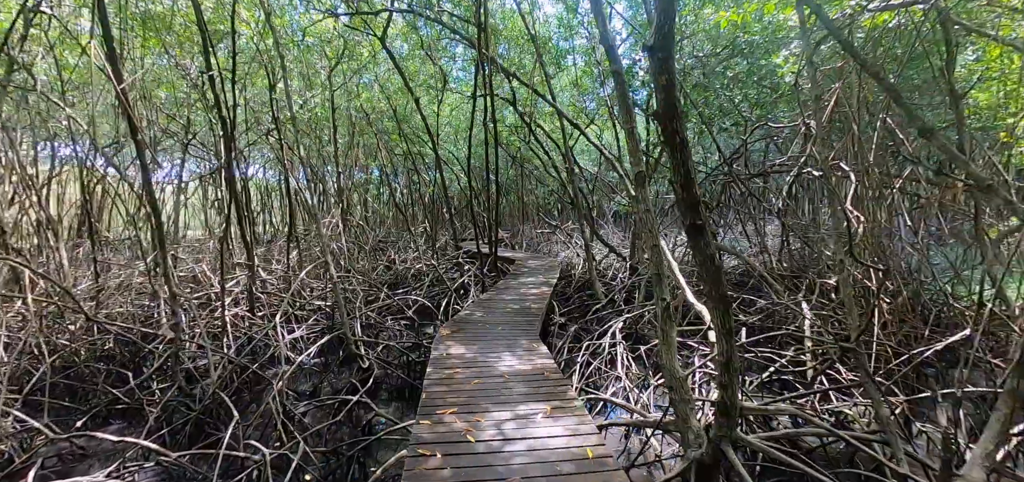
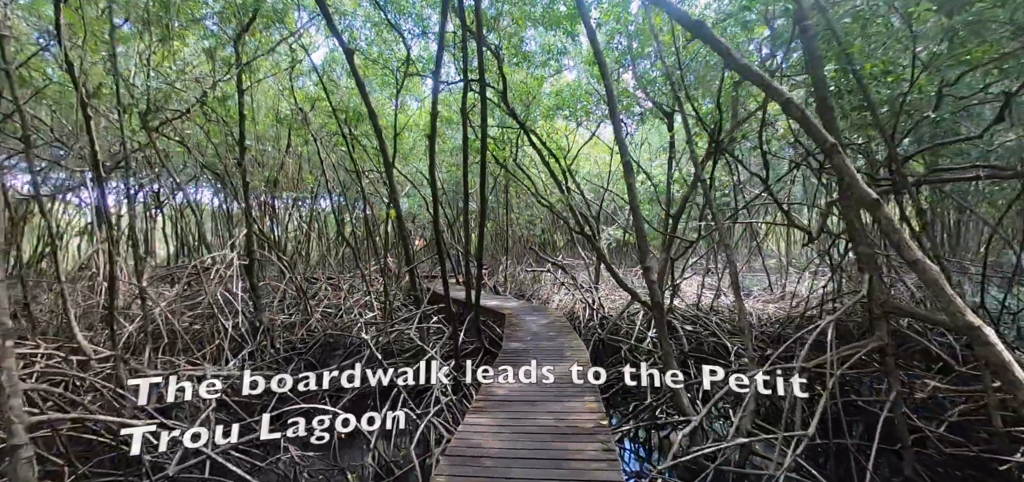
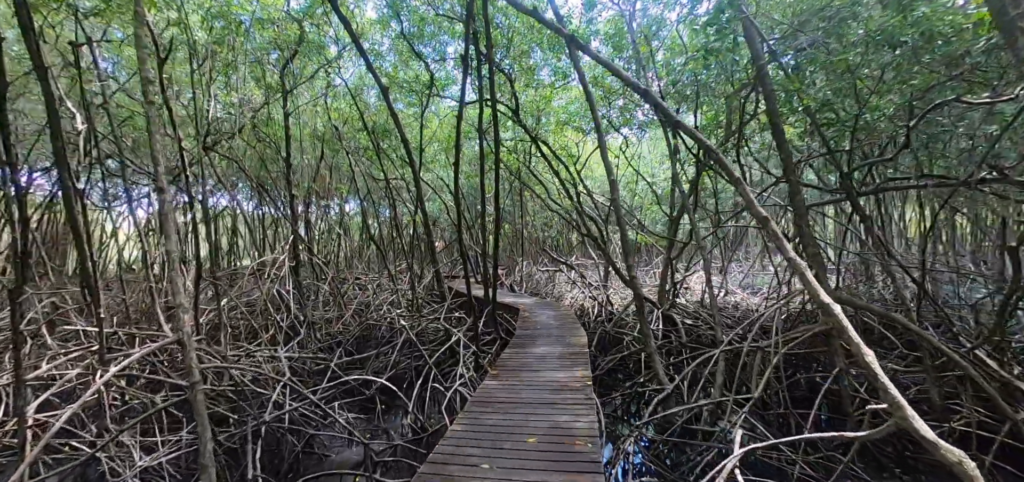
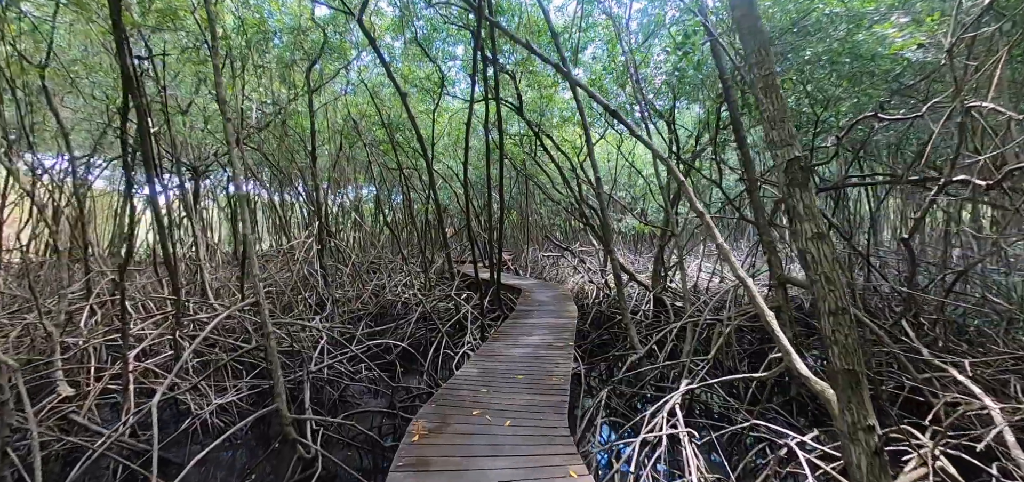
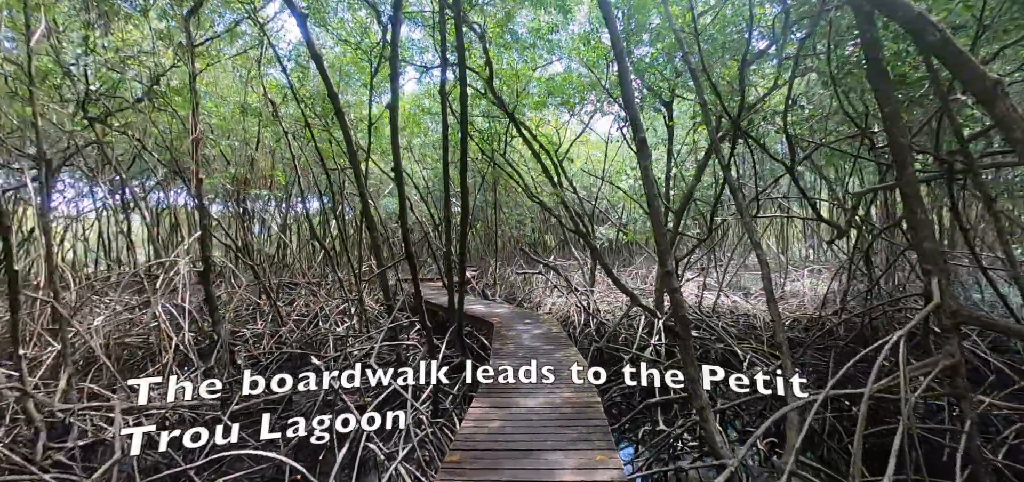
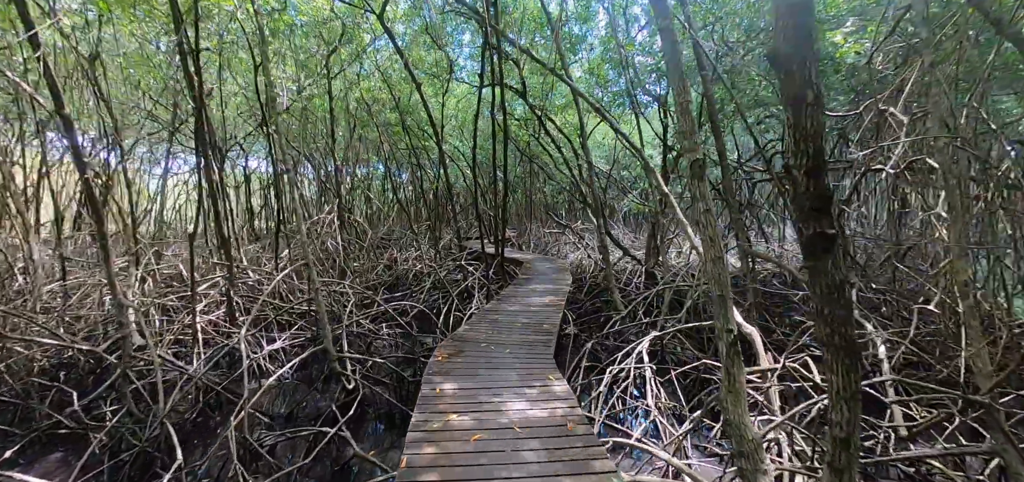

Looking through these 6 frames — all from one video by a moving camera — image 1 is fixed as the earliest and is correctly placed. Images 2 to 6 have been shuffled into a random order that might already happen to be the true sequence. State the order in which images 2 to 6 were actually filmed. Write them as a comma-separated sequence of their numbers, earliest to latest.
6, 4, 3, 2, 5
